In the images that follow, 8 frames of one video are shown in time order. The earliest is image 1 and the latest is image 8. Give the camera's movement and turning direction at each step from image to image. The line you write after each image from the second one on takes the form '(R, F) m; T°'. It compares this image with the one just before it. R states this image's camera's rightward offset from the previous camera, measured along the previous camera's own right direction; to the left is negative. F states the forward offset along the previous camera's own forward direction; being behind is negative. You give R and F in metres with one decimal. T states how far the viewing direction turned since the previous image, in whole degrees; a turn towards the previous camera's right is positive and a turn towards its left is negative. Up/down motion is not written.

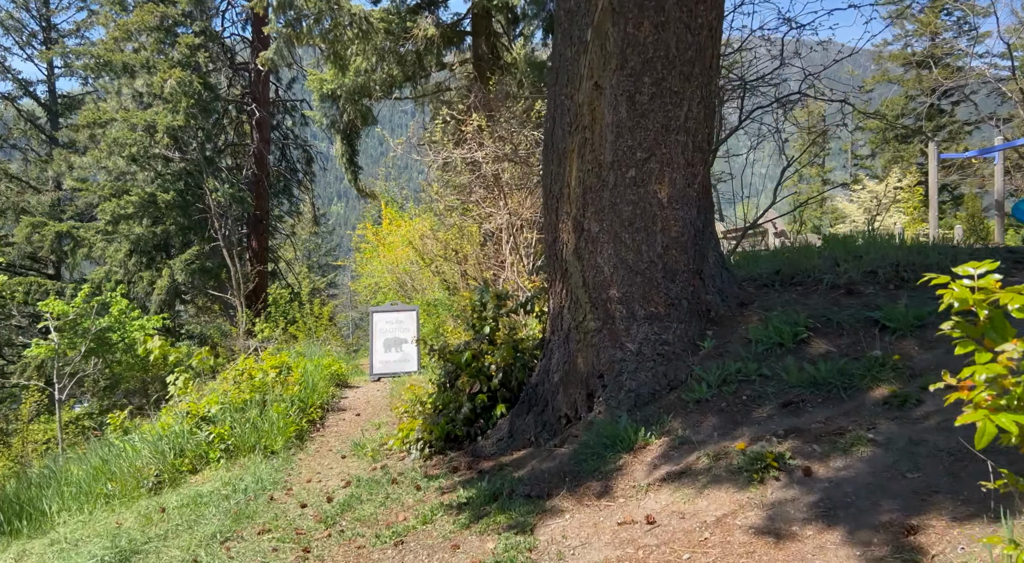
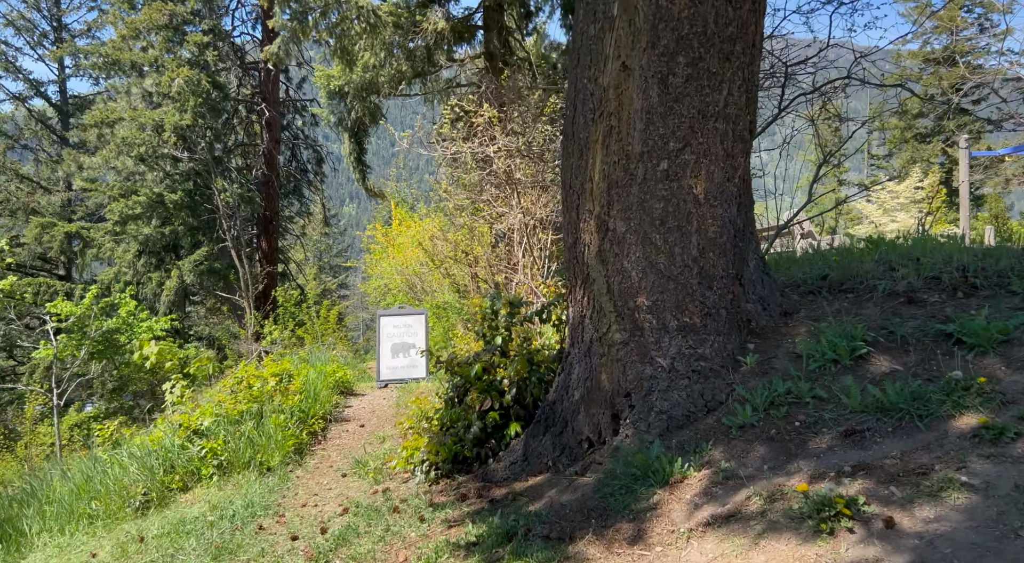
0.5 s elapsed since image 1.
(0.0, +0.5) m; -1°
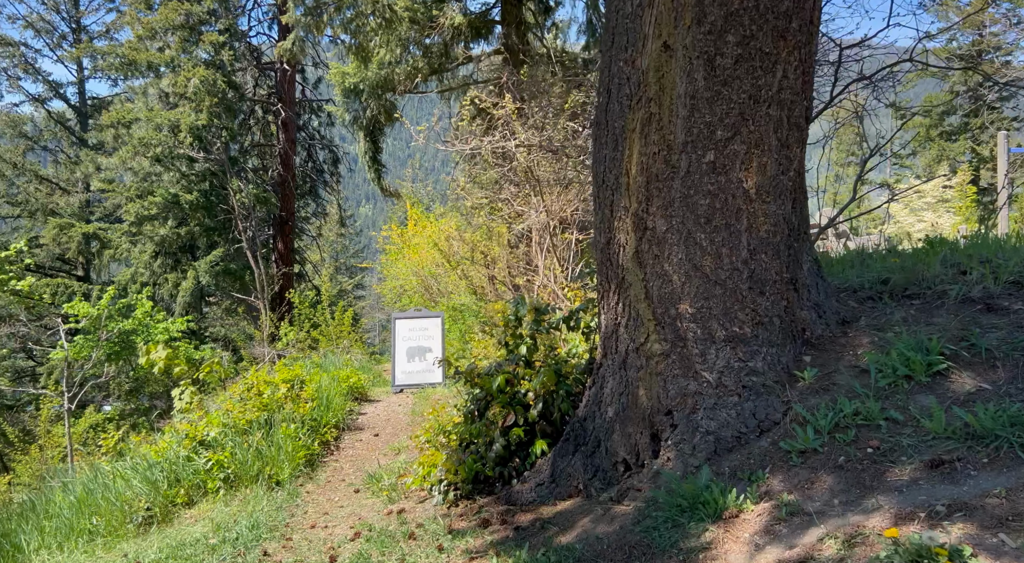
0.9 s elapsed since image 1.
(0.0, +0.4) m; -1°
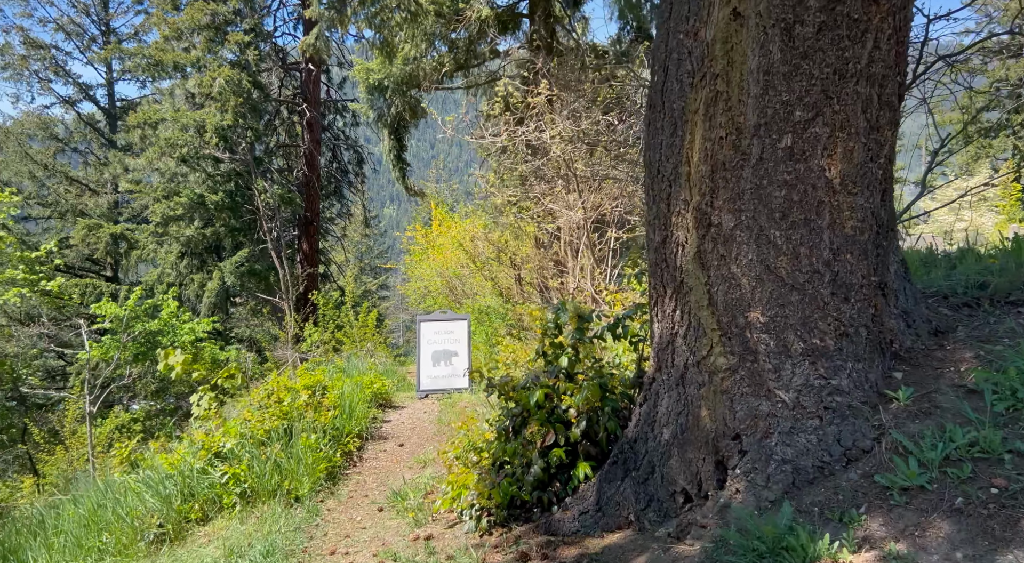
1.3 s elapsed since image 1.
(-0.1, +0.4) m; -2°
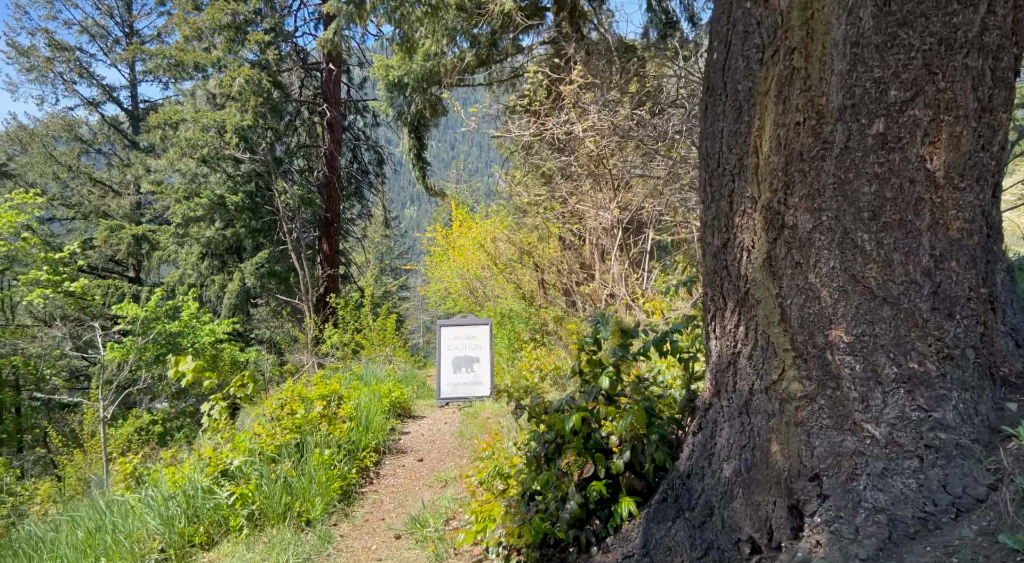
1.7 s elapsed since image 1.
(0.0, +0.4) m; -1°
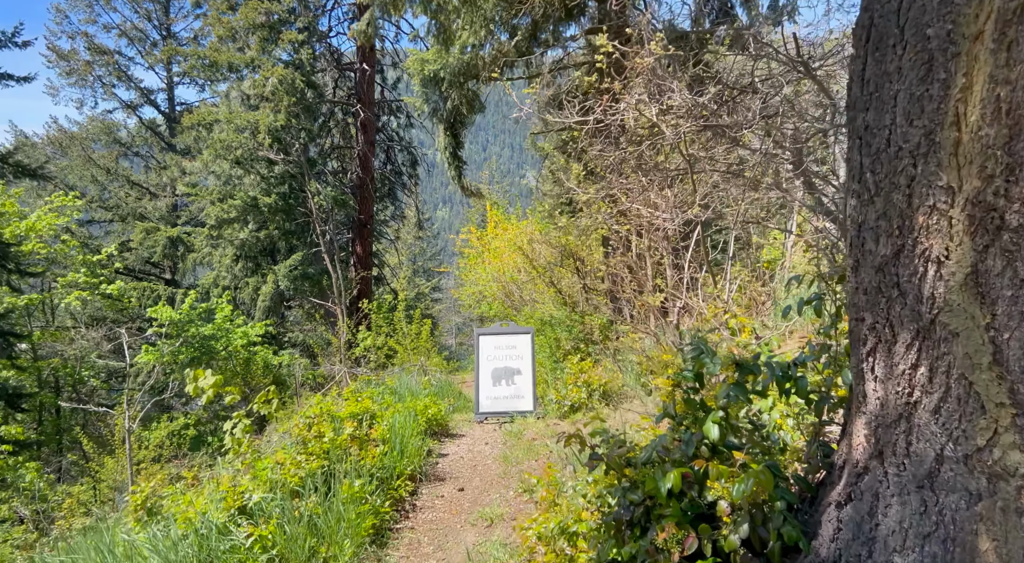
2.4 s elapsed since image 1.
(-0.1, +0.7) m; -2°
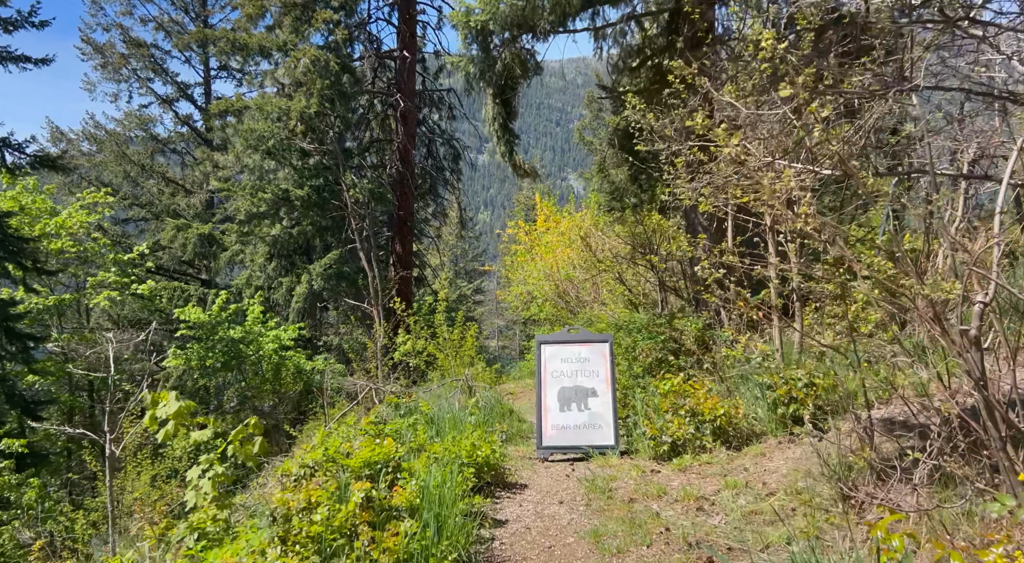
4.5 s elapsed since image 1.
(-0.3, +2.2) m; -3°
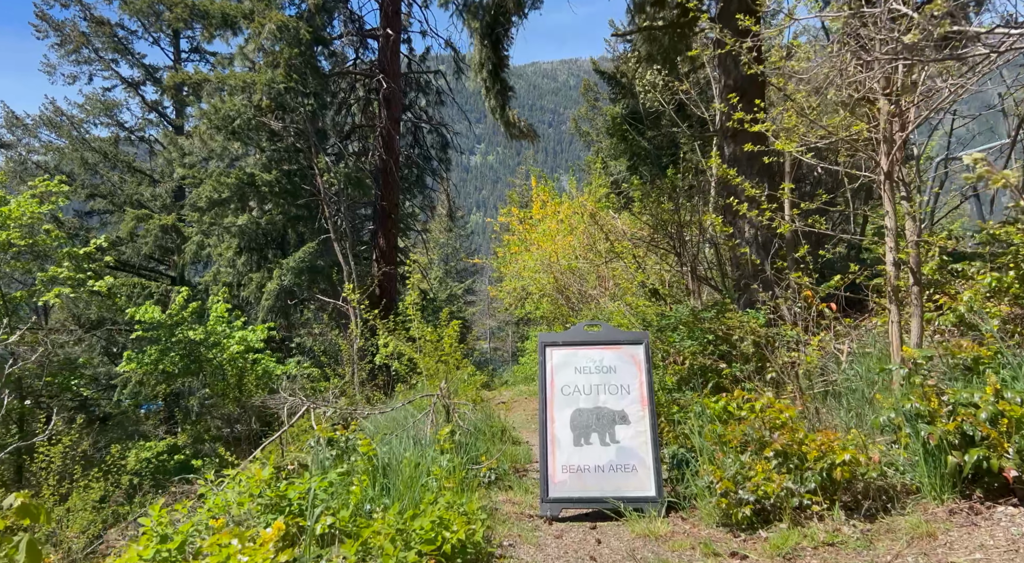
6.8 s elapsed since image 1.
(0.0, +2.3) m; +1°
